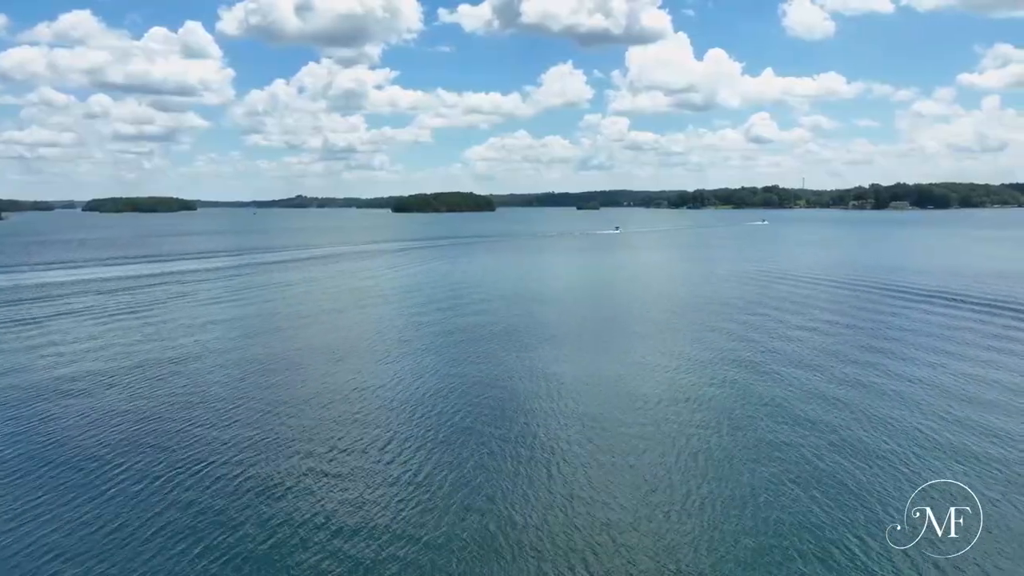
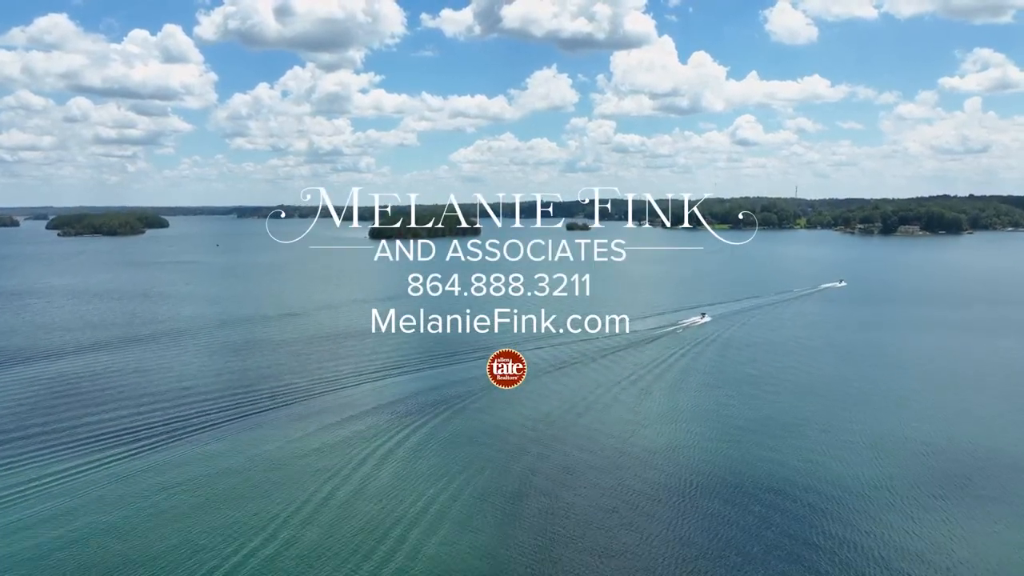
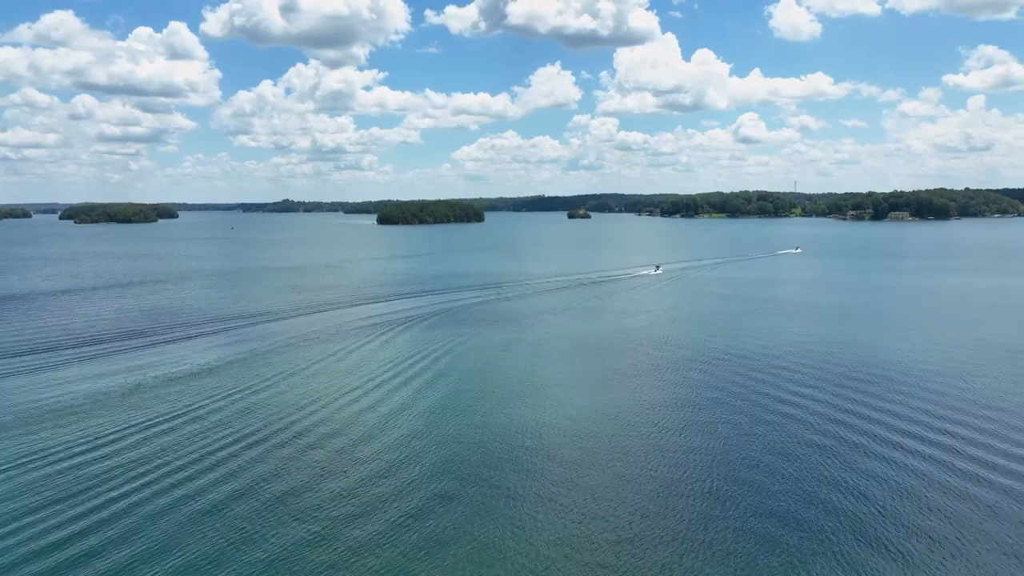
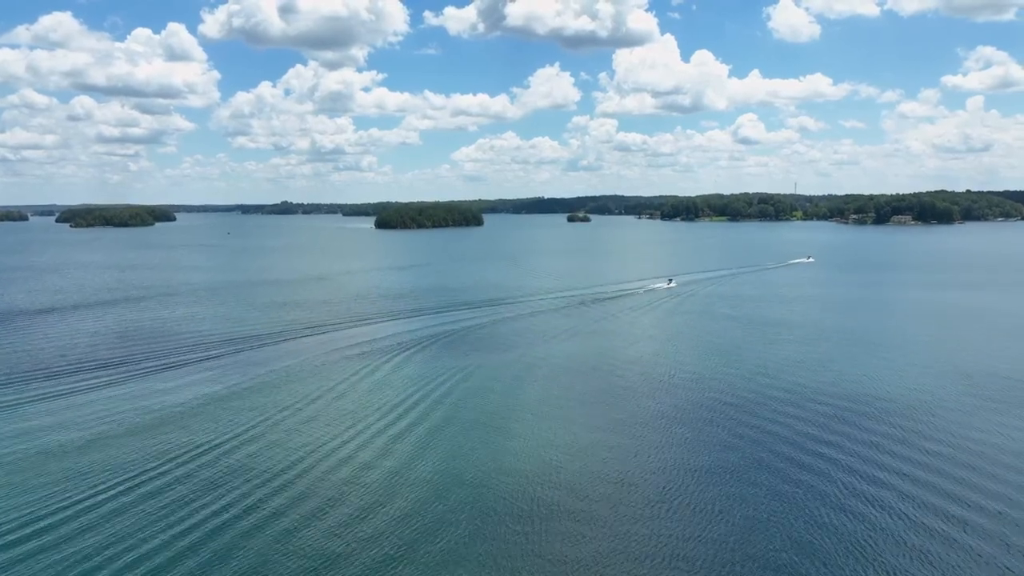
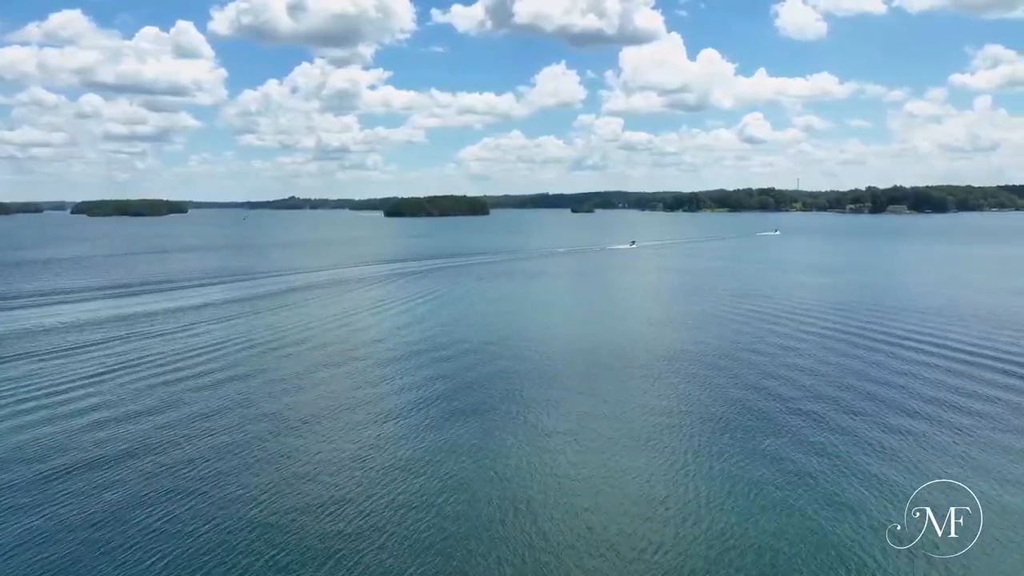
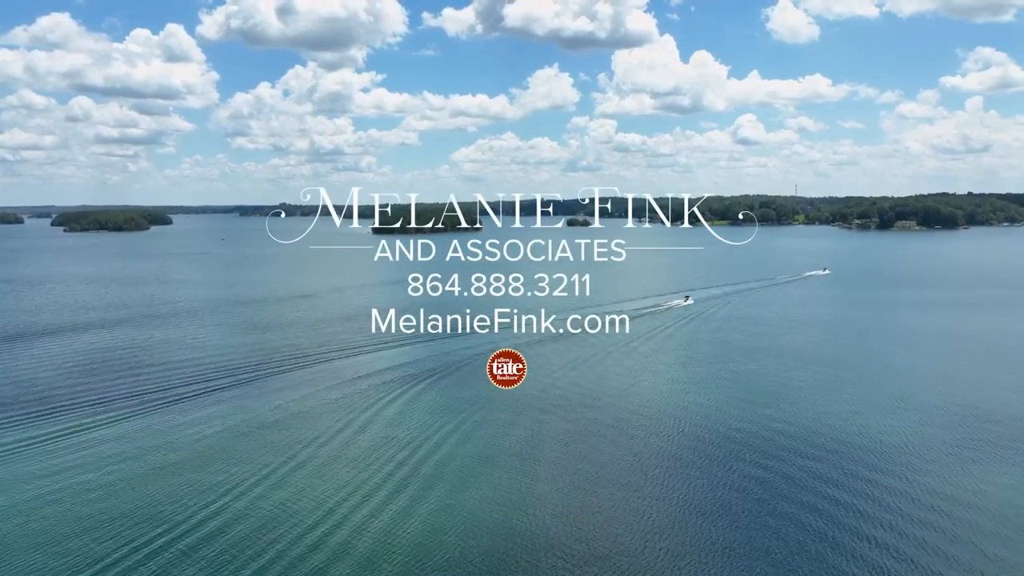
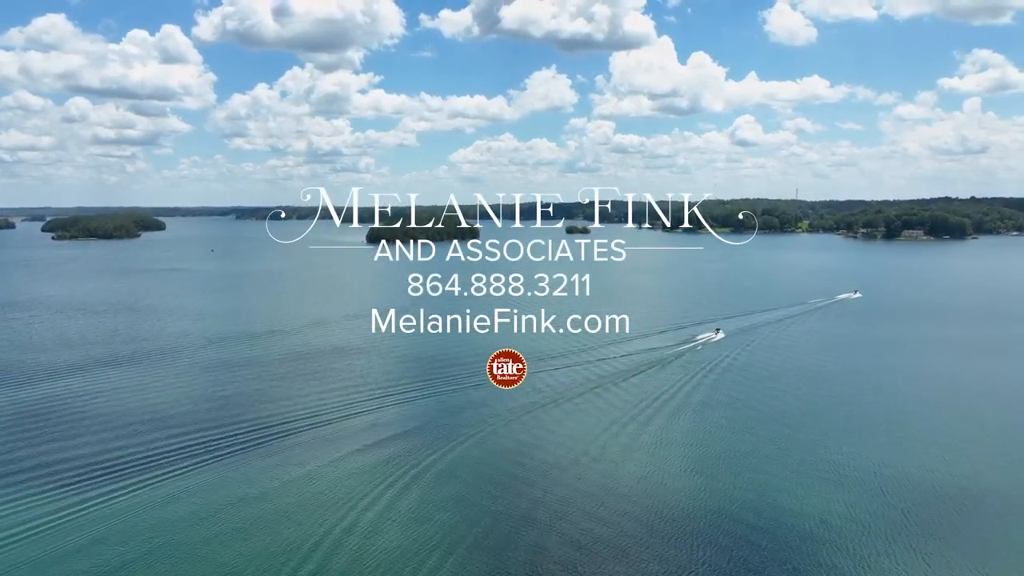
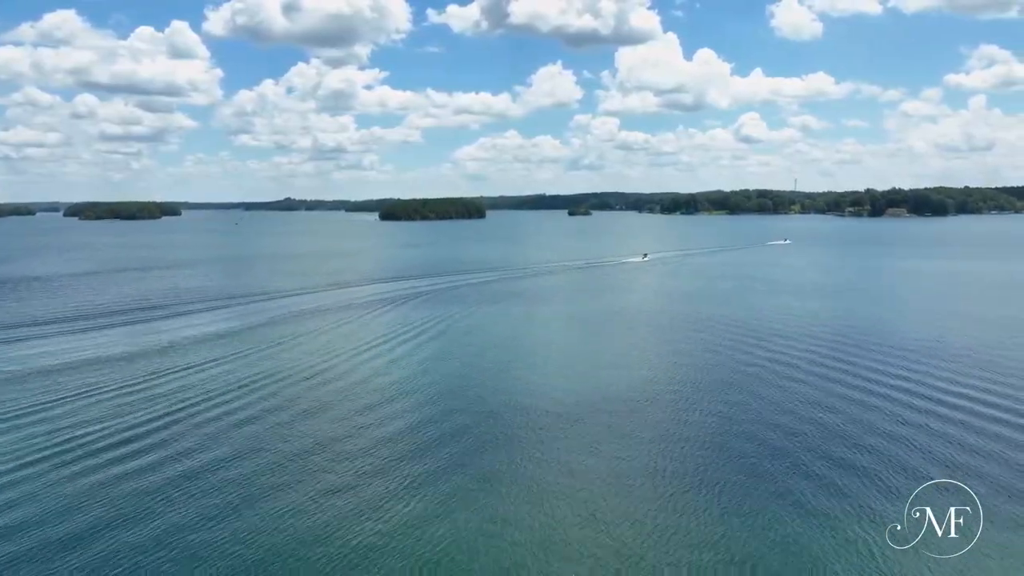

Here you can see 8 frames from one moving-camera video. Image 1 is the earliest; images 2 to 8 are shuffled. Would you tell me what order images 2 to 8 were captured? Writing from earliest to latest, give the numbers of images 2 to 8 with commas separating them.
5, 8, 3, 4, 6, 2, 7
